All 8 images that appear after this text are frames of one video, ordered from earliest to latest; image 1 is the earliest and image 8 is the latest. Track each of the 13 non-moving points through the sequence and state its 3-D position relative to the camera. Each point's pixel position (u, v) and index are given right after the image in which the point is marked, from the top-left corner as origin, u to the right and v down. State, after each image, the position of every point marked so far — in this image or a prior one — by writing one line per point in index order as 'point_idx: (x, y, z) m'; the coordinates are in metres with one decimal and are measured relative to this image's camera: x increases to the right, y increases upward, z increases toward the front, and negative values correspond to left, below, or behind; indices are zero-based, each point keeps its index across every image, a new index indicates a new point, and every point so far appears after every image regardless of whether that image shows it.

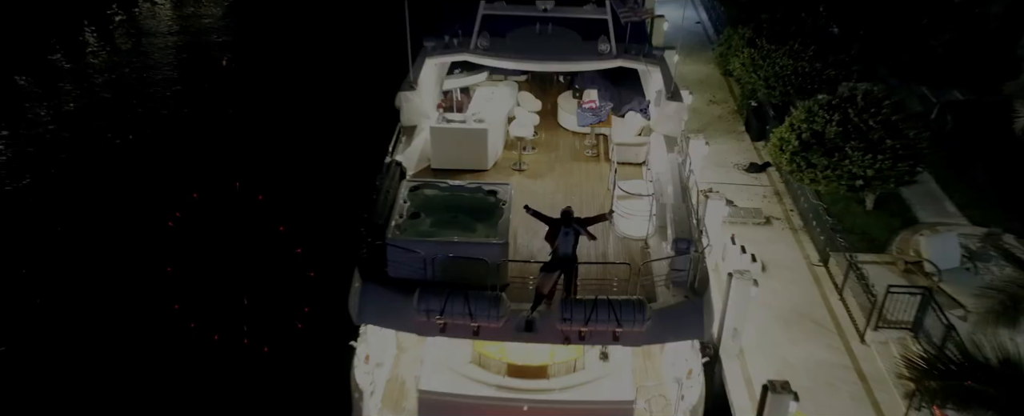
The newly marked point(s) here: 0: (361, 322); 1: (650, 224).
0: (-1.4, -1.0, +6.4) m
1: (+1.4, -0.1, +7.1) m
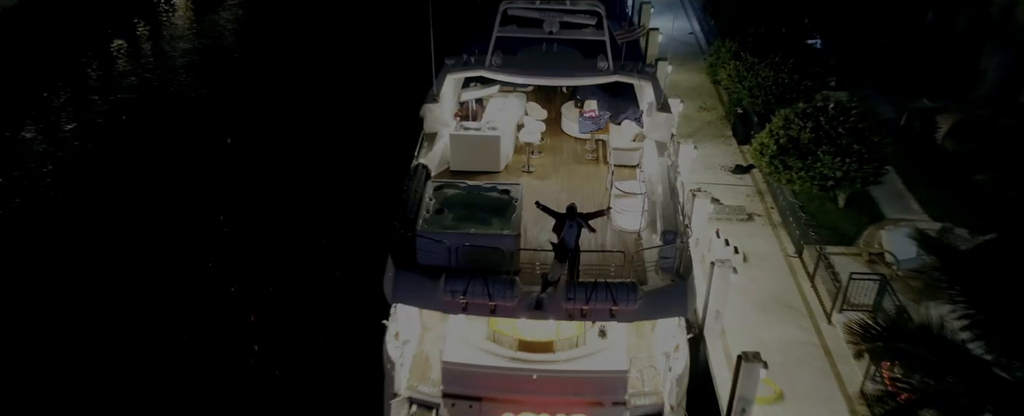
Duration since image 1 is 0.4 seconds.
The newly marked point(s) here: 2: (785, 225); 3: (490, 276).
0: (-1.3, -1.0, +7.5) m
1: (+1.5, -0.1, +8.1) m
2: (+4.1, -0.3, +10.5) m
3: (-0.2, -0.7, +7.2) m
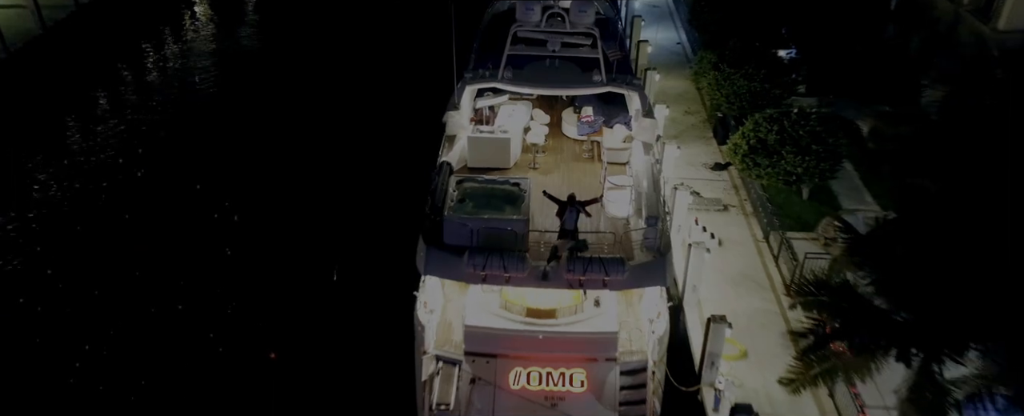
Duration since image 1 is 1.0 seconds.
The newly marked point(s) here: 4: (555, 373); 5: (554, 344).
0: (-1.1, -0.8, +9.1) m
1: (+1.7, 0.0, +9.8) m
2: (+4.2, -0.1, +12.1) m
3: (-0.1, -0.6, +8.8) m
4: (+0.5, -2.1, +8.6) m
5: (+0.5, -1.8, +9.0) m
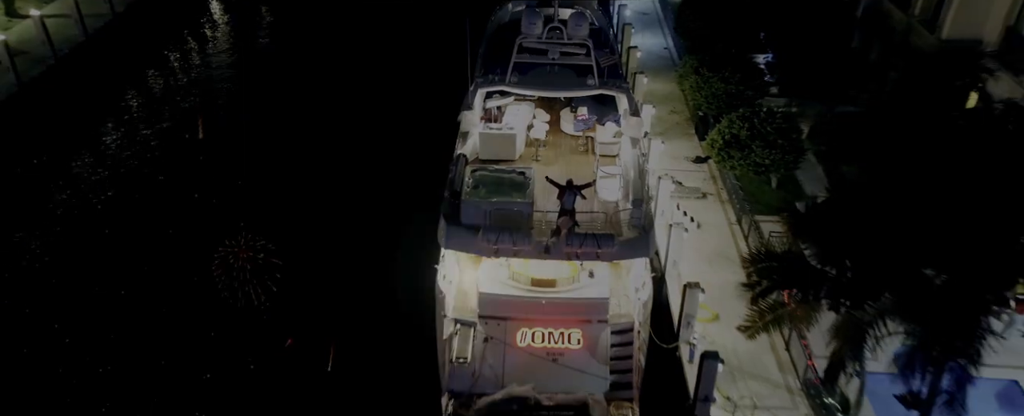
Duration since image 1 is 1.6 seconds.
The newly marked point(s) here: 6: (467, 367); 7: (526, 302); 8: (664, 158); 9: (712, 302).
0: (-1.0, -0.6, +10.8) m
1: (+1.8, +0.3, +11.5) m
2: (+4.3, +0.1, +13.8) m
3: (0.0, -0.3, +10.5) m
4: (+0.6, -1.9, +10.3) m
5: (+0.7, -1.5, +10.7) m
6: (-0.7, -2.3, +9.9) m
7: (+0.2, -1.4, +10.7) m
8: (+3.3, +1.1, +15.3) m
9: (+3.3, -1.5, +11.4) m
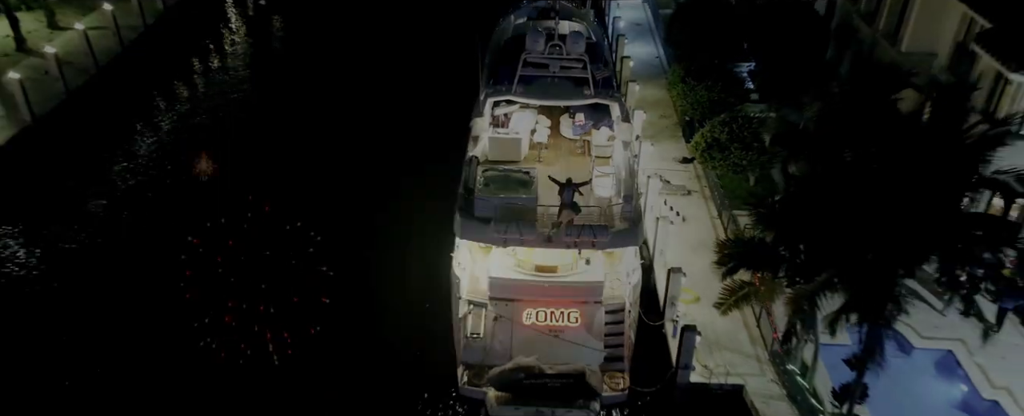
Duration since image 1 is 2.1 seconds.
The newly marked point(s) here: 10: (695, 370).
0: (-0.9, -0.5, +12.3) m
1: (+1.9, +0.4, +13.1) m
2: (+4.4, +0.2, +15.5) m
3: (+0.1, -0.2, +12.1) m
4: (+0.8, -1.8, +11.9) m
5: (+0.8, -1.4, +12.3) m
6: (-0.6, -2.2, +11.5) m
7: (+0.3, -1.4, +12.3) m
8: (+3.4, +1.2, +16.9) m
9: (+3.4, -1.4, +13.0) m
10: (+3.0, -2.6, +11.3) m
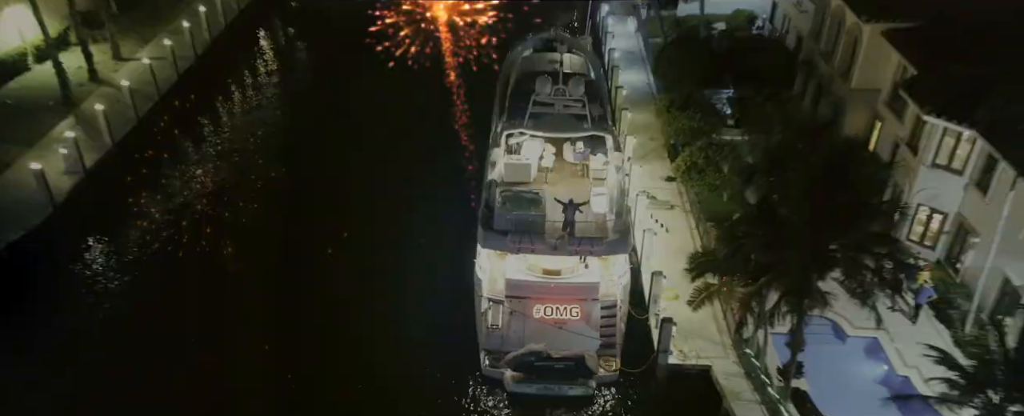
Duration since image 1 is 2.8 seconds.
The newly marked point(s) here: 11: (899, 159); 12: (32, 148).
0: (-0.6, -0.8, +15.2) m
1: (+2.2, 0.0, +15.9) m
2: (+4.7, -0.1, +18.3) m
3: (+0.4, -0.6, +14.9) m
4: (+1.0, -2.1, +14.7) m
5: (+1.0, -1.8, +15.1) m
6: (-0.3, -2.5, +14.3) m
7: (+0.6, -1.7, +15.2) m
8: (+3.7, +0.9, +19.7) m
9: (+3.7, -1.8, +15.9) m
10: (+3.3, -2.9, +14.2) m
11: (+9.0, +1.2, +16.3) m
12: (-12.9, +1.6, +18.8) m
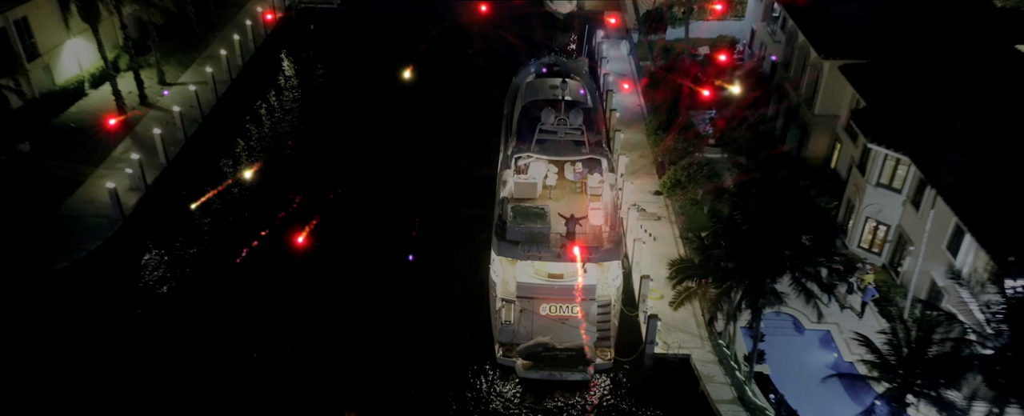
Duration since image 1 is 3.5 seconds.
0: (-0.4, -1.2, +17.9) m
1: (+2.4, -0.3, +18.6) m
2: (+4.9, -0.4, +21.0) m
3: (+0.7, -0.9, +17.6) m
4: (+1.3, -2.4, +17.4) m
5: (+1.3, -2.1, +17.8) m
6: (0.0, -2.9, +17.0) m
7: (+0.9, -2.0, +17.9) m
8: (+3.9, +0.5, +22.4) m
9: (+3.9, -2.1, +18.6) m
10: (+3.5, -3.3, +16.9) m
11: (+9.2, +0.8, +19.1) m
12: (-12.6, +1.2, +21.4) m
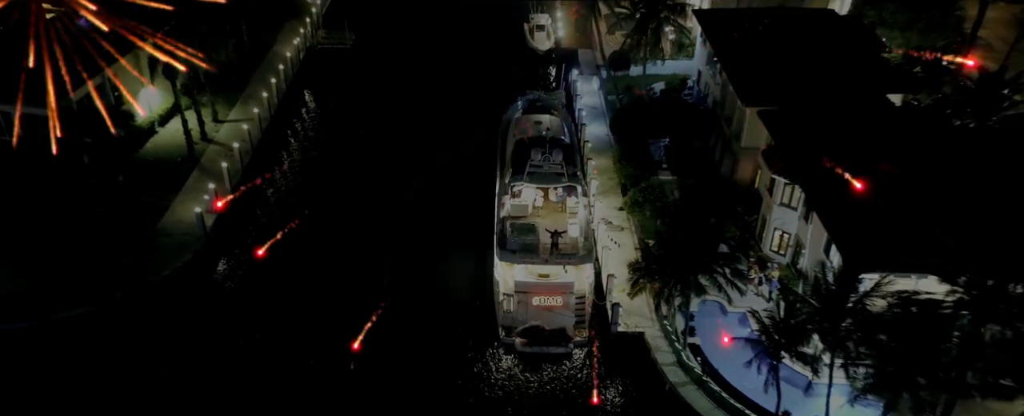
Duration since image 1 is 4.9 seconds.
0: (-0.4, -1.8, +23.7) m
1: (+2.3, -0.8, +24.6) m
2: (+4.7, -0.9, +27.1) m
3: (+0.6, -1.5, +23.5) m
4: (+1.3, -3.0, +23.4) m
5: (+1.3, -2.7, +23.8) m
6: (0.0, -3.4, +22.9) m
7: (+0.8, -2.6, +23.8) m
8: (+3.7, 0.0, +28.5) m
9: (+3.8, -2.6, +24.6) m
10: (+3.5, -3.8, +22.9) m
11: (+9.1, +0.4, +25.3) m
12: (-12.8, +0.5, +26.8) m
